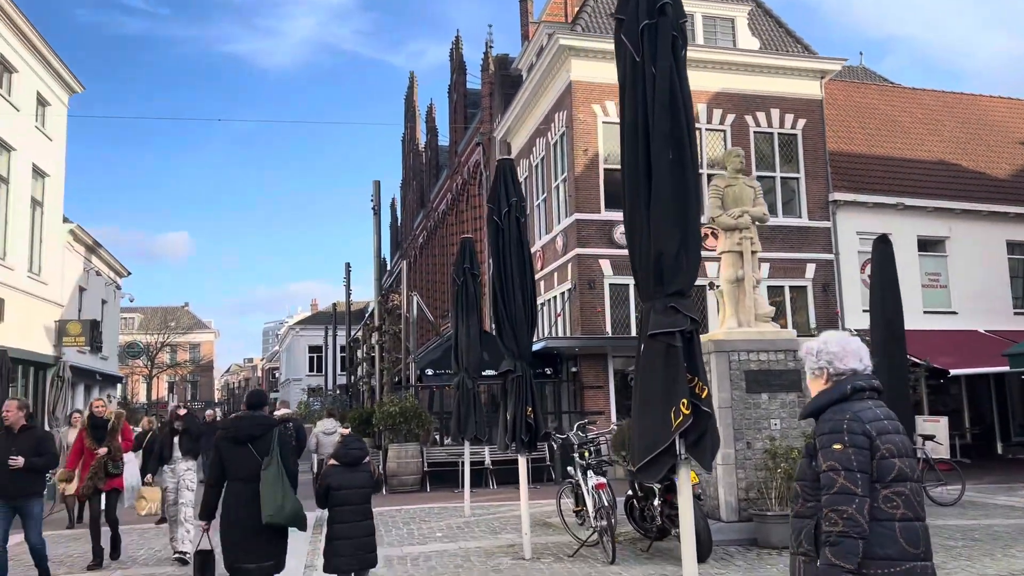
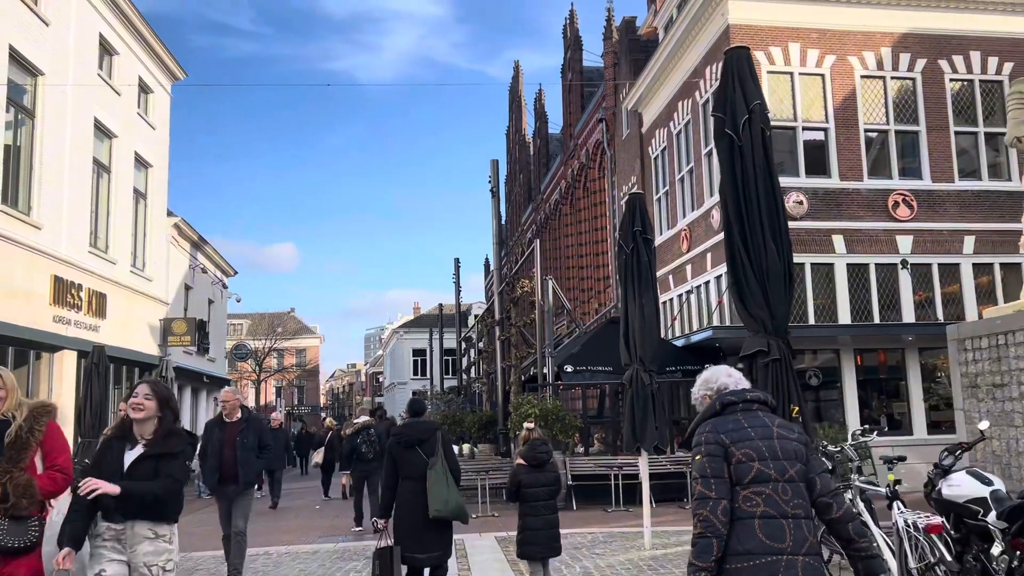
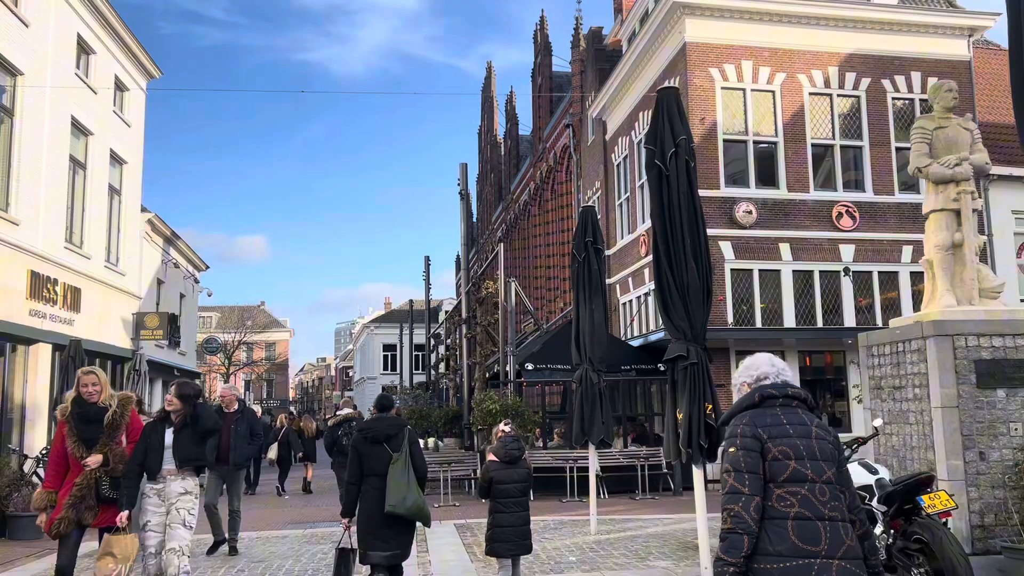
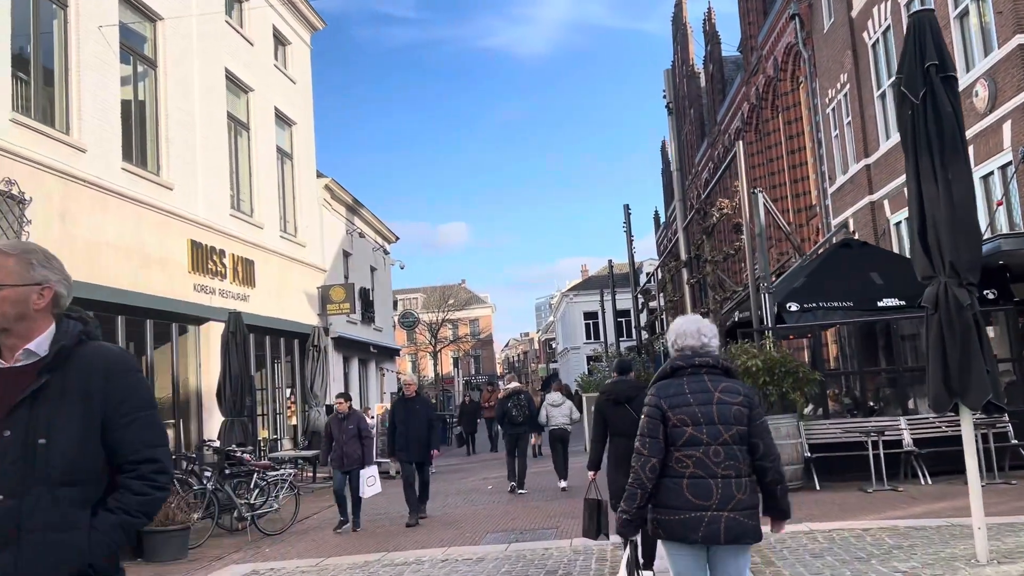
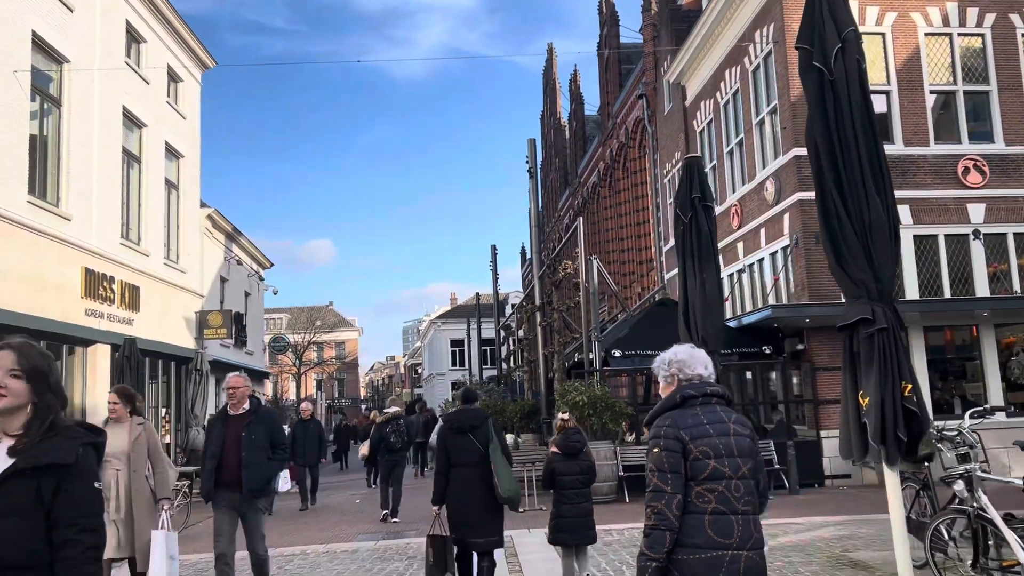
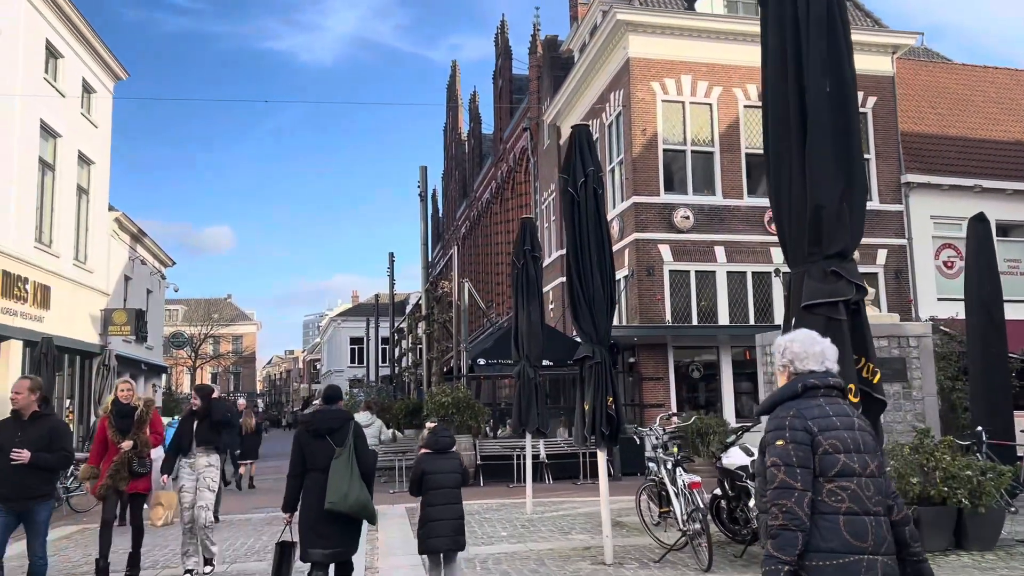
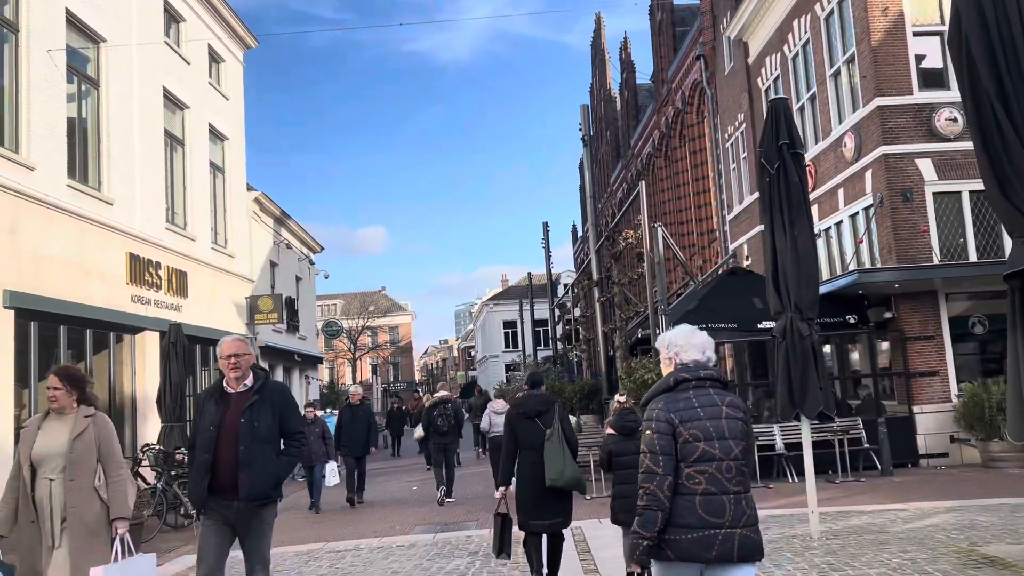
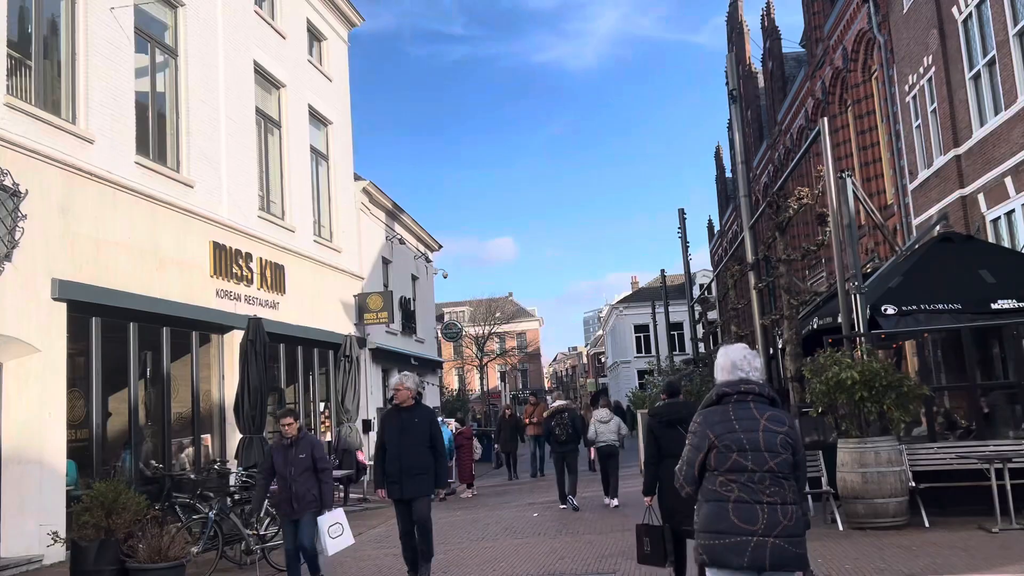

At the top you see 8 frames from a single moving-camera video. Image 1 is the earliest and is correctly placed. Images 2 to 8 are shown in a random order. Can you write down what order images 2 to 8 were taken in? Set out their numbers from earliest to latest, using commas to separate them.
6, 3, 2, 5, 7, 4, 8
